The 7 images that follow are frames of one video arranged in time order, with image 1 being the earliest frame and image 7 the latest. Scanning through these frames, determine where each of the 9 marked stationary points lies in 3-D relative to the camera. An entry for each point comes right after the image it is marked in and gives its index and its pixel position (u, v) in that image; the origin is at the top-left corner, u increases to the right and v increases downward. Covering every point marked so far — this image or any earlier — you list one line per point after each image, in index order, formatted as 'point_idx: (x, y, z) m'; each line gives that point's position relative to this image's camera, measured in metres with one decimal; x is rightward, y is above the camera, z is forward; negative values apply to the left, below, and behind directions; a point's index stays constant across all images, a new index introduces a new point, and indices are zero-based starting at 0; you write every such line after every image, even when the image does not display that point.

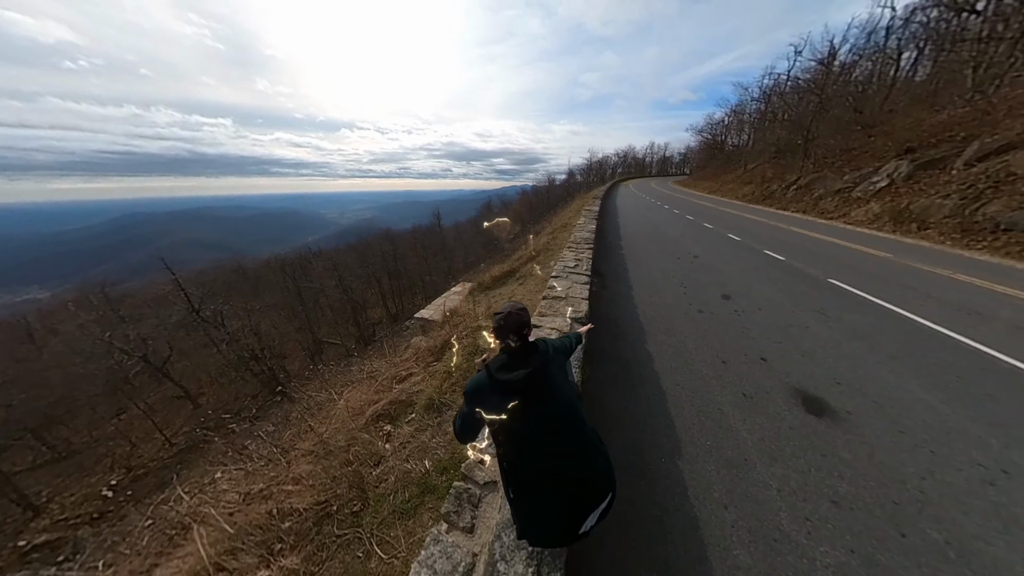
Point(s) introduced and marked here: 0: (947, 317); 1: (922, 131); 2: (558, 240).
0: (+8.3, -0.5, +4.5) m
1: (+28.0, +10.6, +15.7) m
2: (+2.0, +2.2, +10.1) m
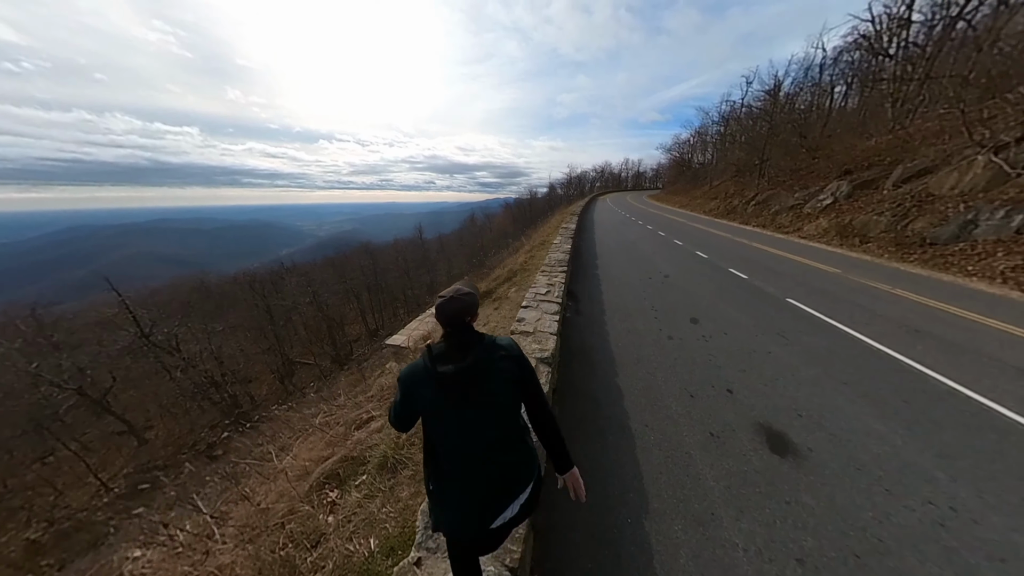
0: (+7.7, -0.9, +4.8) m
1: (+26.4, +10.1, +17.7) m
2: (+1.0, +1.4, +10.1) m
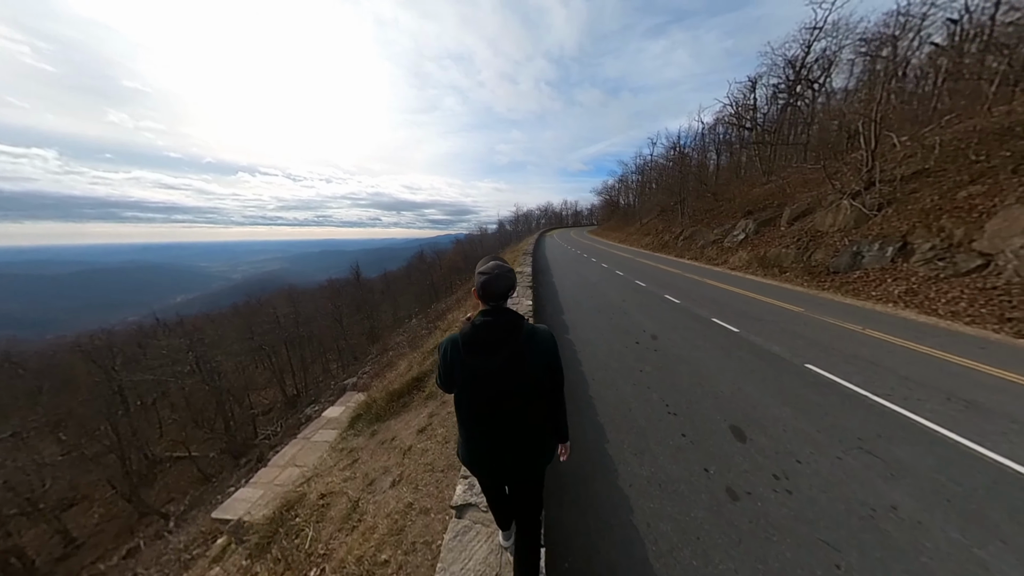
0: (+6.9, -2.0, +3.7) m
1: (+21.9, +8.1, +21.3) m
2: (-0.9, -0.8, +7.8) m
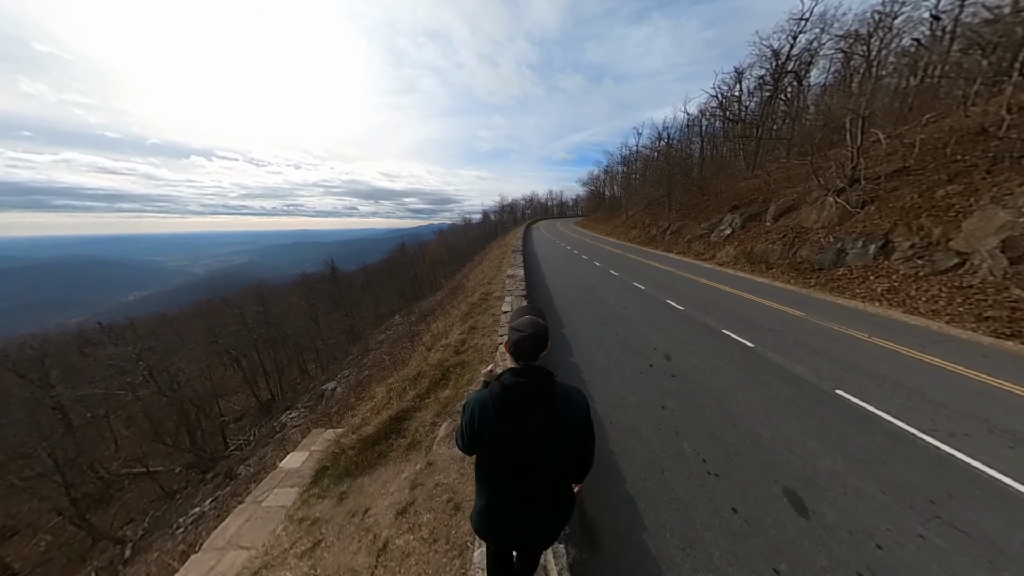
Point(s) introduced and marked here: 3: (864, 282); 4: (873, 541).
0: (+7.0, -2.3, +3.3) m
1: (+20.7, +8.6, +21.4) m
2: (-1.0, -1.2, +6.9) m
3: (+17.2, +0.3, +11.3) m
4: (+3.7, -2.6, +2.4) m
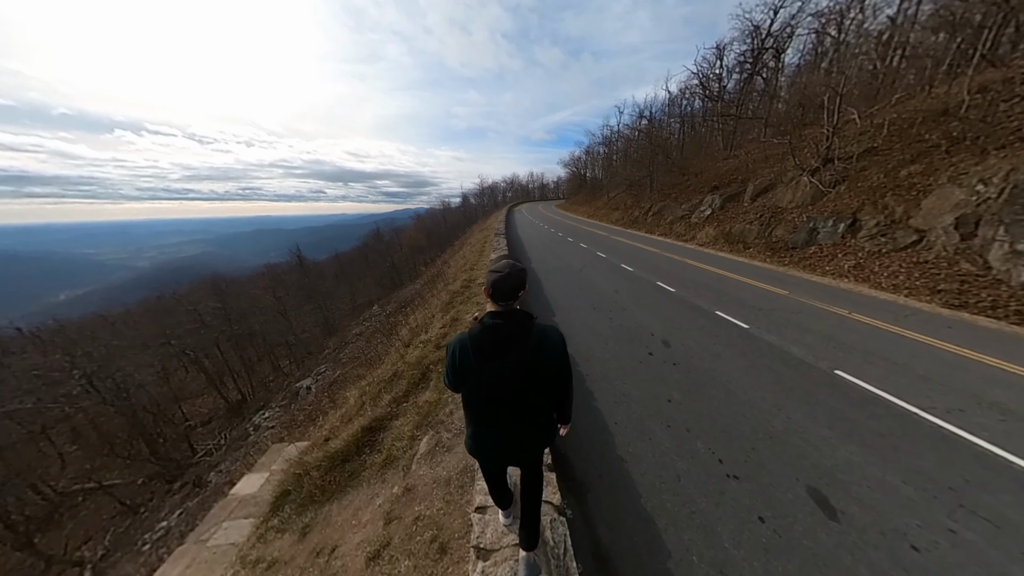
0: (+6.9, -2.0, +3.3) m
1: (+19.0, +10.5, +21.6) m
2: (-1.4, -0.8, +6.3) m
3: (+16.5, +1.5, +11.9) m
4: (+3.7, -2.4, +2.2) m
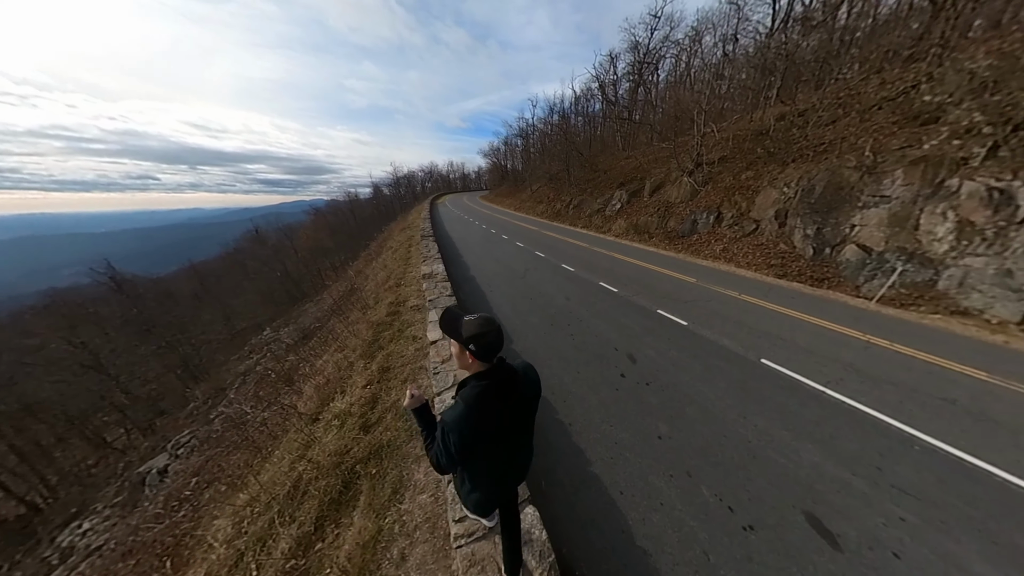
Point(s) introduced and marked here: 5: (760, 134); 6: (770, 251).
0: (+6.5, -1.9, +4.3) m
1: (+11.5, +12.3, +24.6) m
2: (-2.4, -1.6, +4.7) m
3: (+12.8, +2.8, +15.0) m
4: (+3.8, -2.7, +2.3) m
5: (+18.1, +11.3, +16.9) m
6: (+14.1, +2.0, +12.8) m
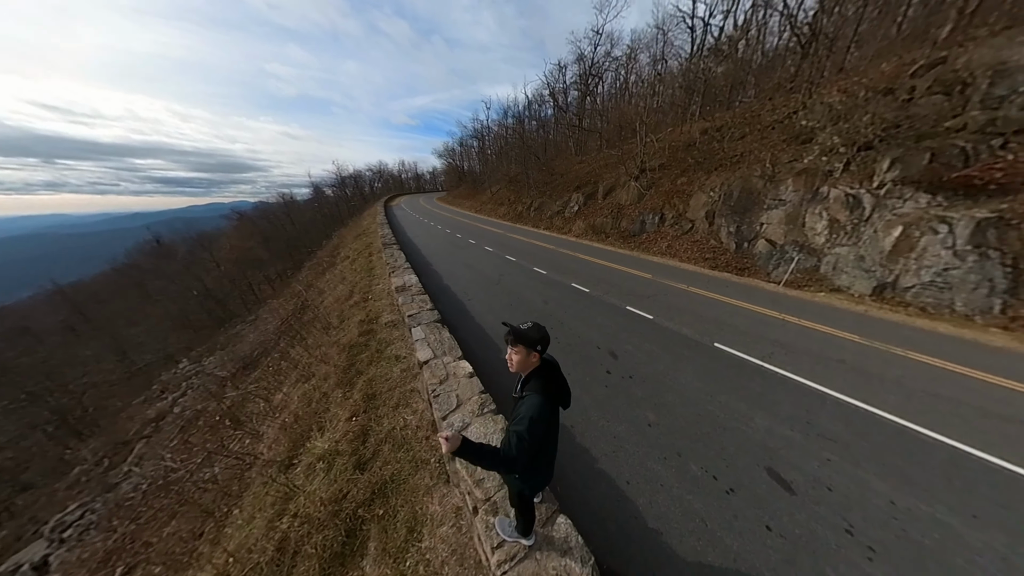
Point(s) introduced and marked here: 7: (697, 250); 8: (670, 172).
0: (+6.3, -1.6, +5.3) m
1: (+7.2, +12.6, +26.1) m
2: (-2.5, -2.0, +4.4) m
3: (+10.6, +3.3, +16.9) m
4: (+4.1, -2.6, +3.0) m
5: (+14.9, +12.1, +19.6) m
6: (+12.3, +2.6, +14.9) m
7: (+11.9, +2.4, +15.0) m
8: (+13.1, +9.6, +19.3) m
